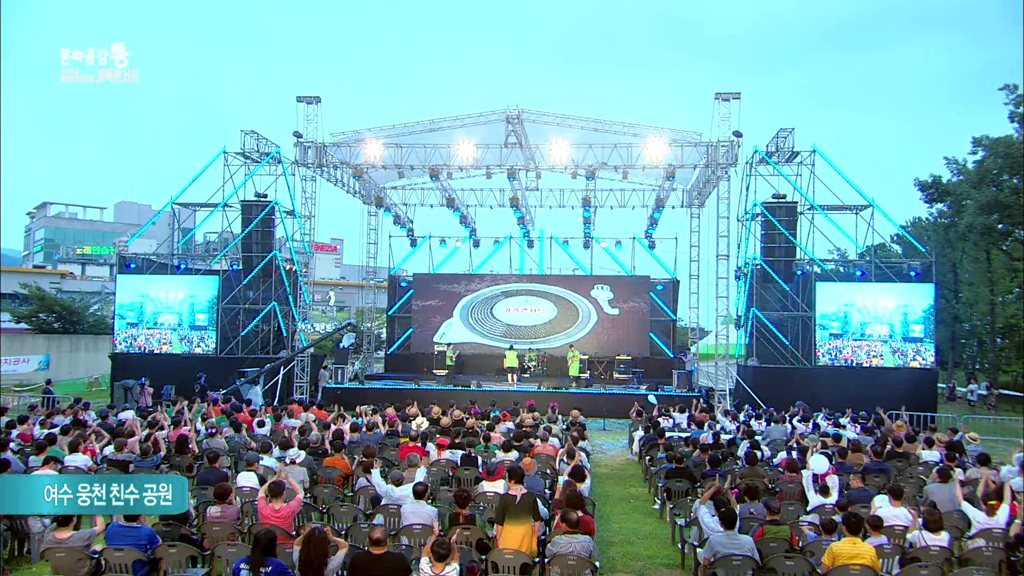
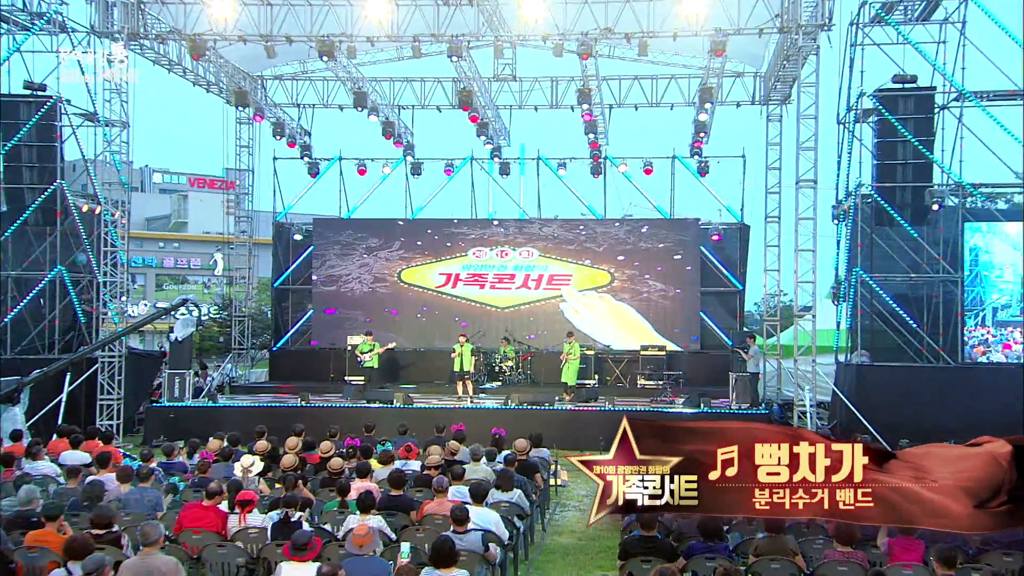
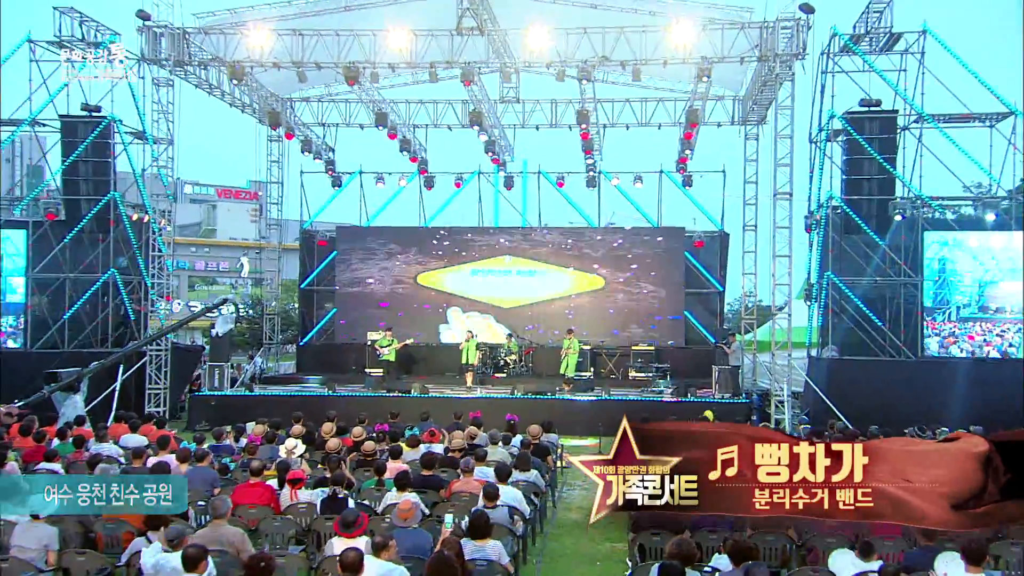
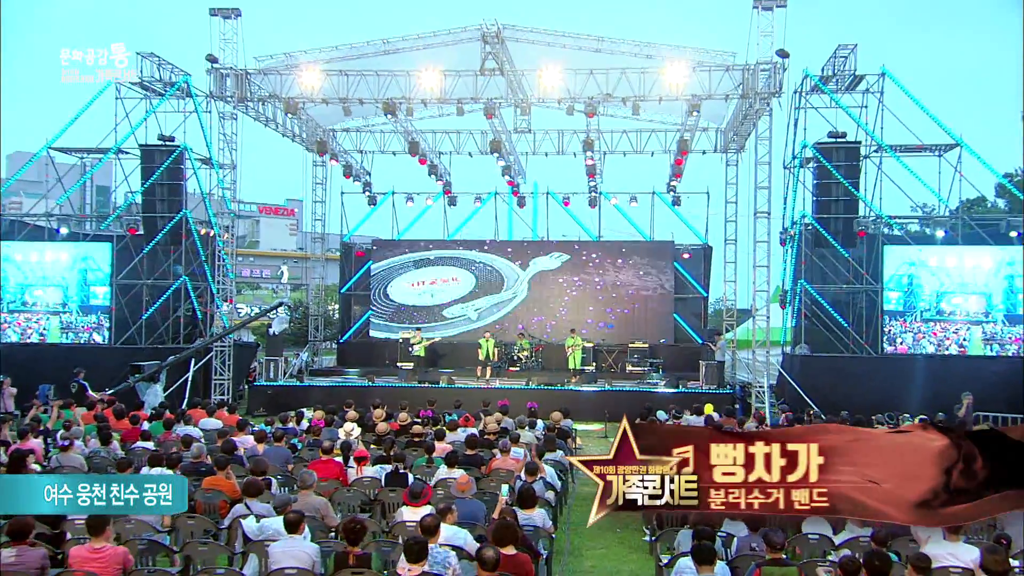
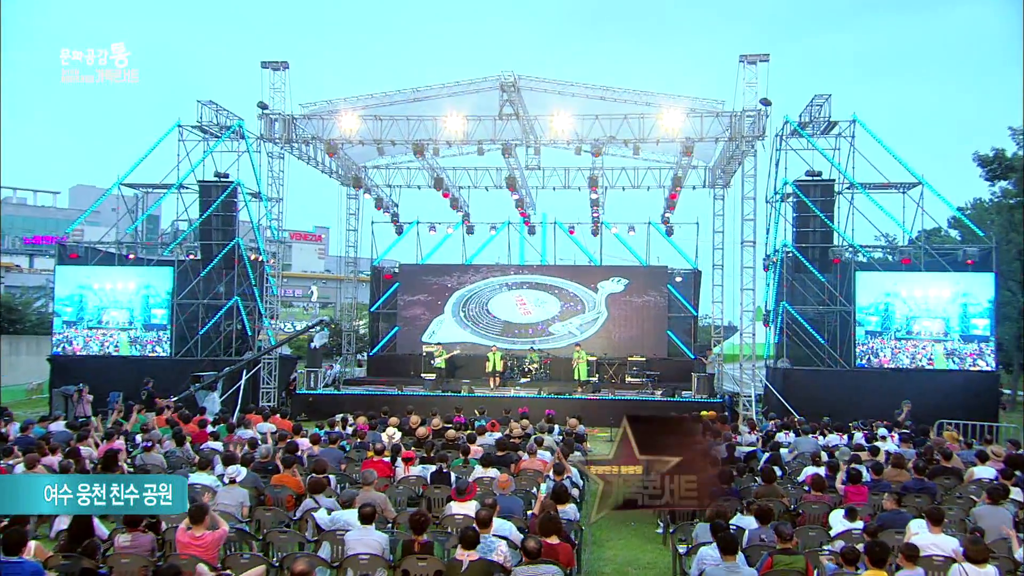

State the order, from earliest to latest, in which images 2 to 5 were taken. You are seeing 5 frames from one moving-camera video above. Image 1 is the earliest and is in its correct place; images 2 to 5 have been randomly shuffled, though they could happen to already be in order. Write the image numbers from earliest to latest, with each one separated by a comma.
5, 4, 3, 2
